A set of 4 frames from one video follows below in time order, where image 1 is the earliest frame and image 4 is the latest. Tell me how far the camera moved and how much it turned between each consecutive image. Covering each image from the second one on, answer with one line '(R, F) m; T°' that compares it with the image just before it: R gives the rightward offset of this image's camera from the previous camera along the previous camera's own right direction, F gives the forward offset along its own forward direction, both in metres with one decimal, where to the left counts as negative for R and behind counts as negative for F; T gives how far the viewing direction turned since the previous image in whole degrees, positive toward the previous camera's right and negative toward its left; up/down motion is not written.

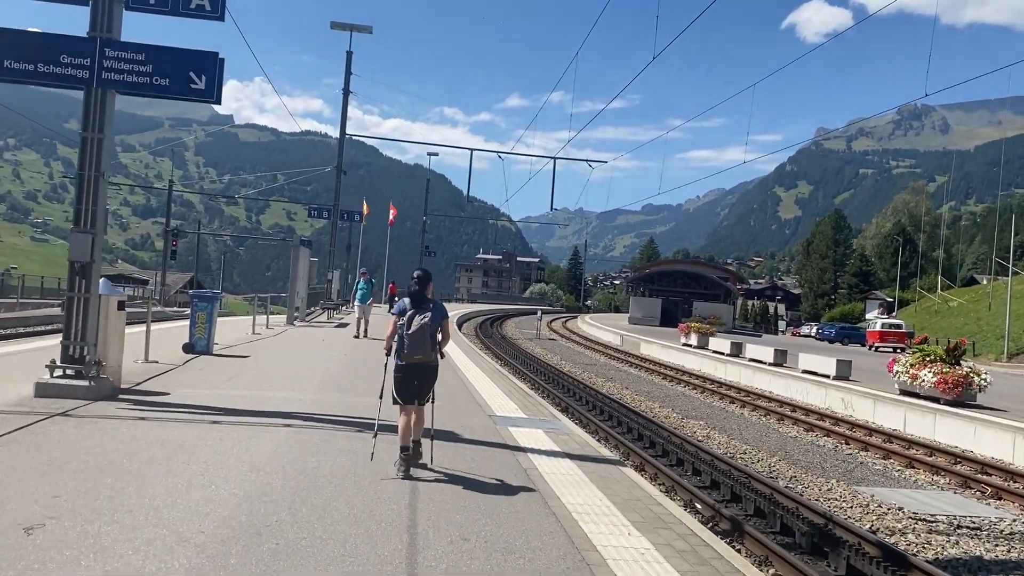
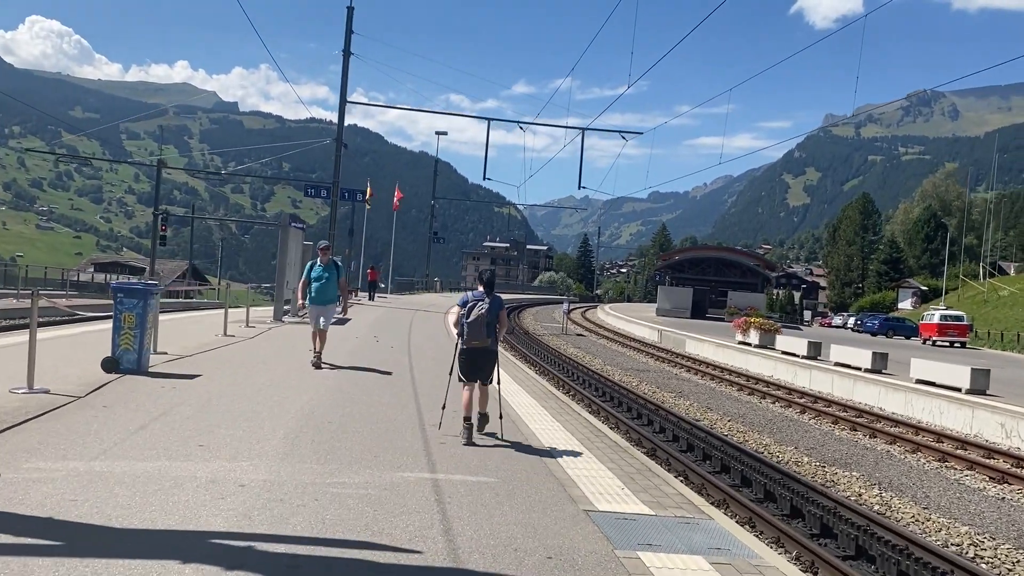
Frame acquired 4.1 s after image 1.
(-0.8, +5.1) m; 0°
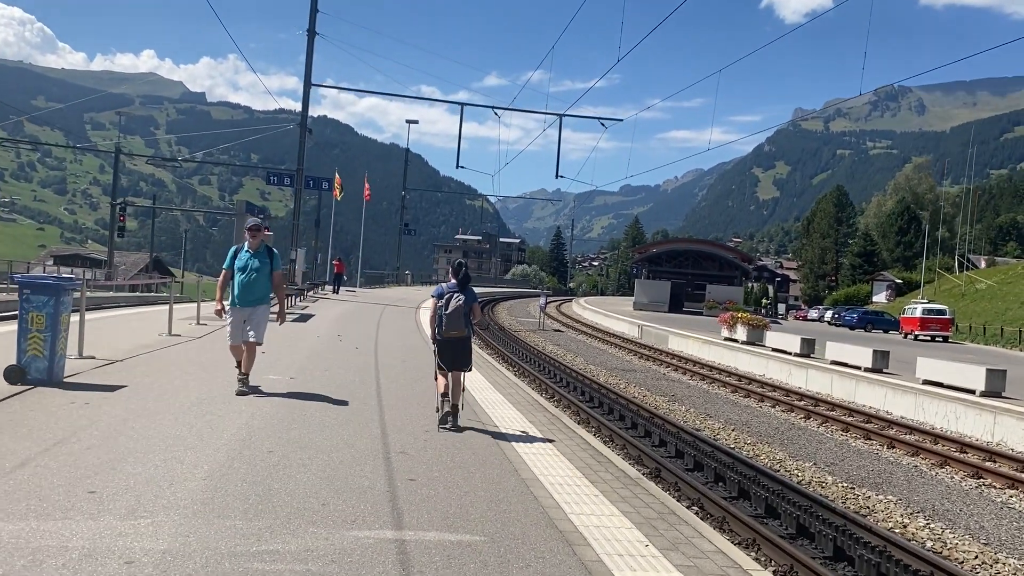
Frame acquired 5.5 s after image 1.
(-0.1, +1.7) m; +2°
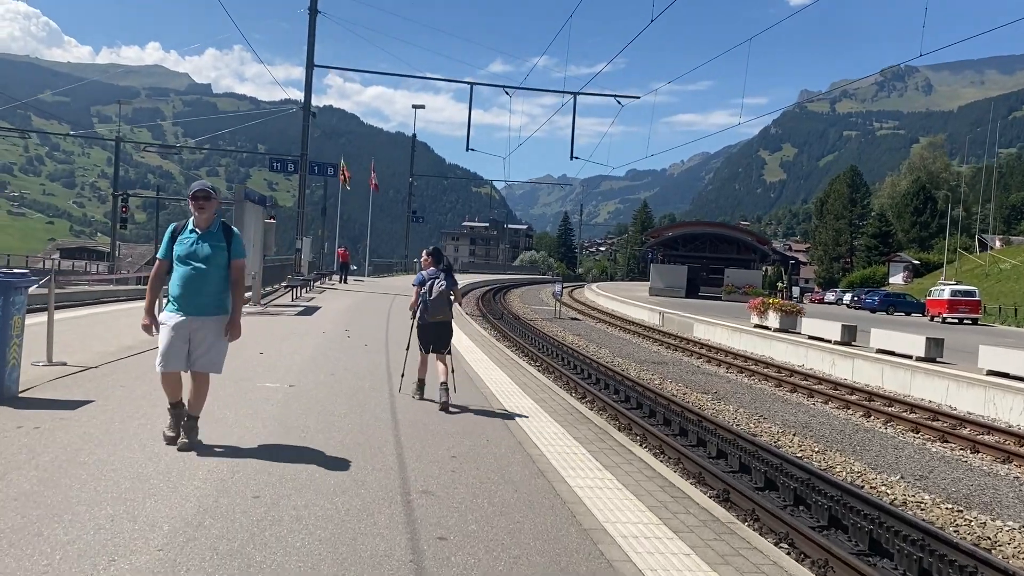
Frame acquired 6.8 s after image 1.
(-0.3, +1.7) m; 0°
